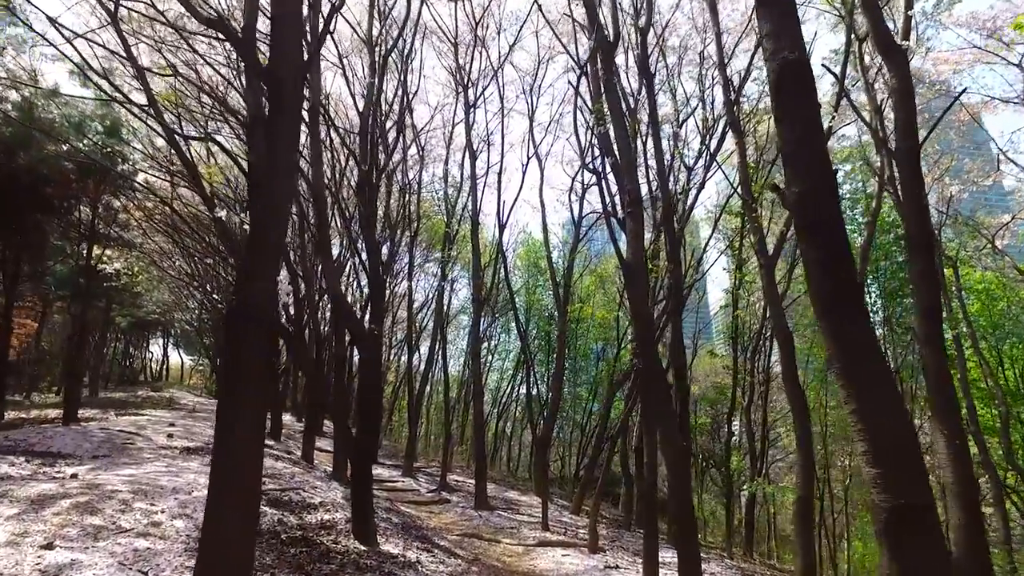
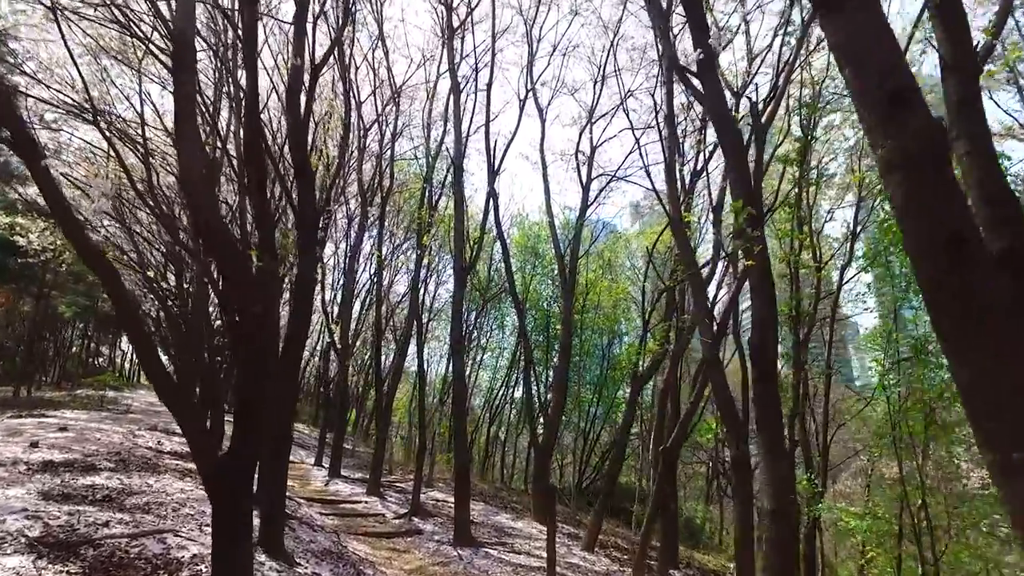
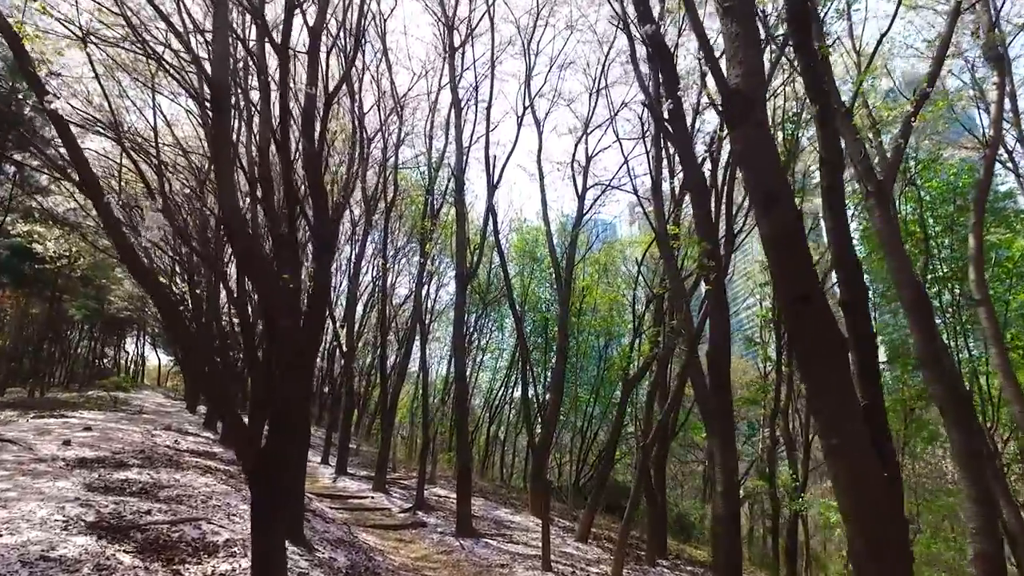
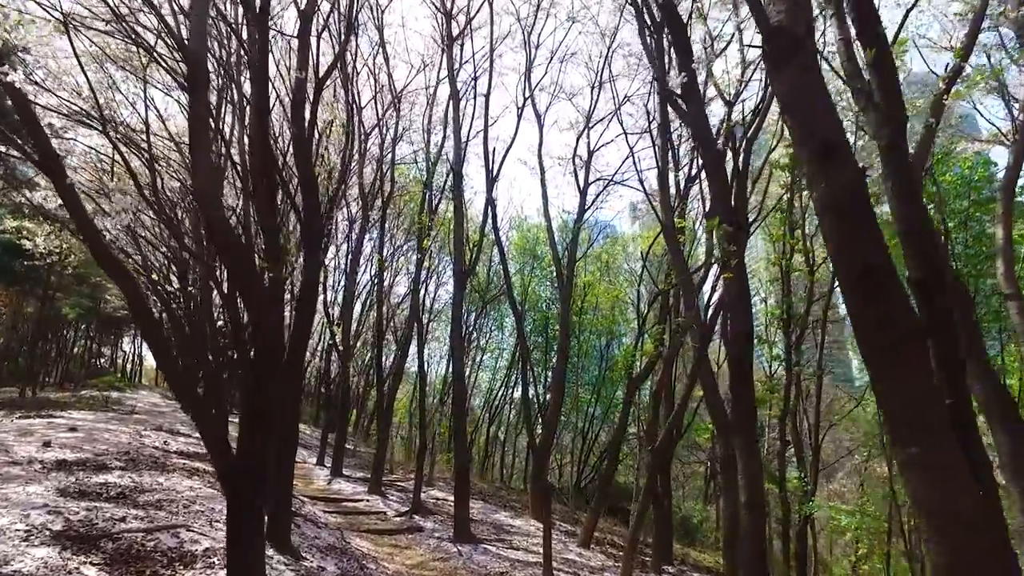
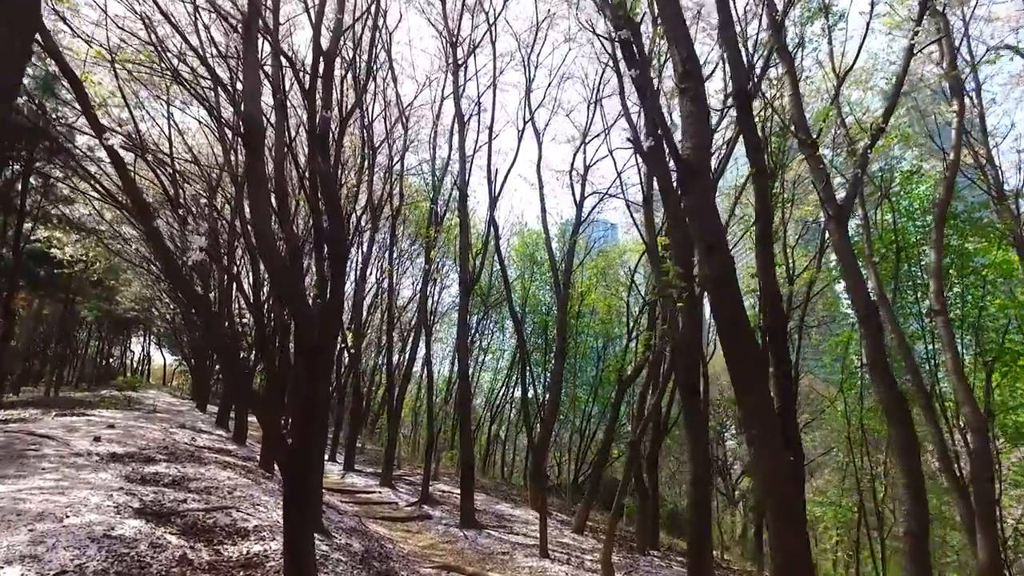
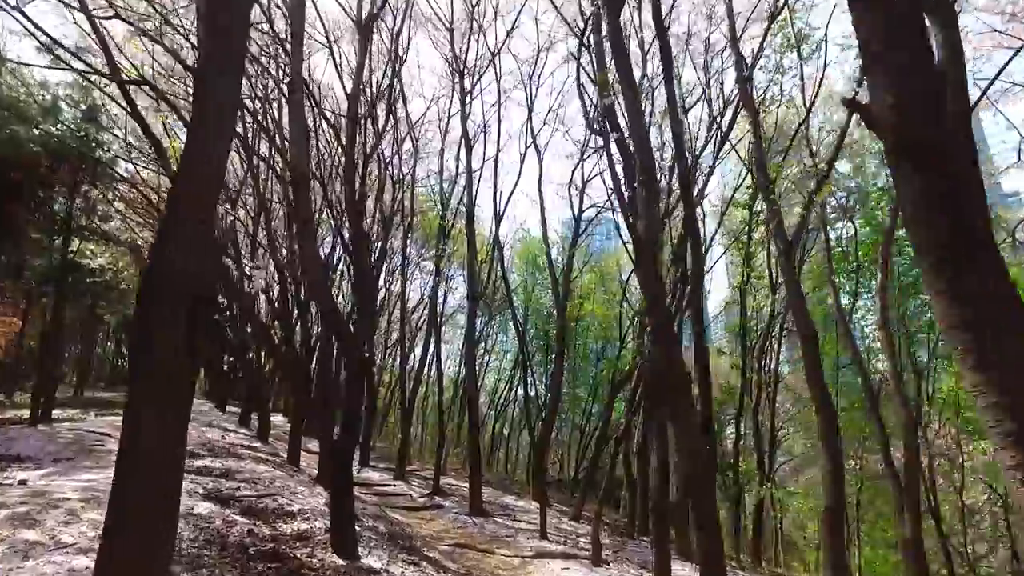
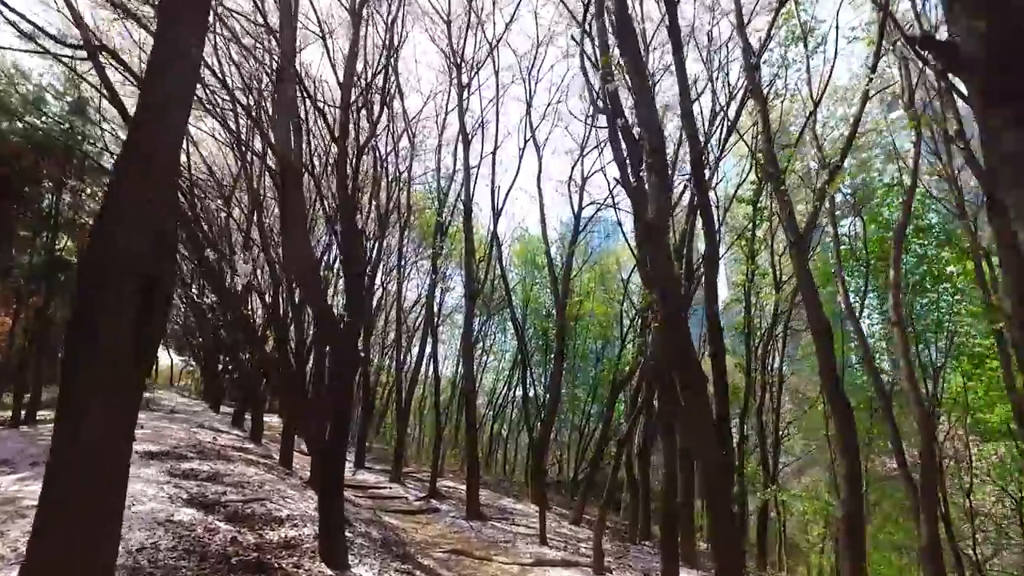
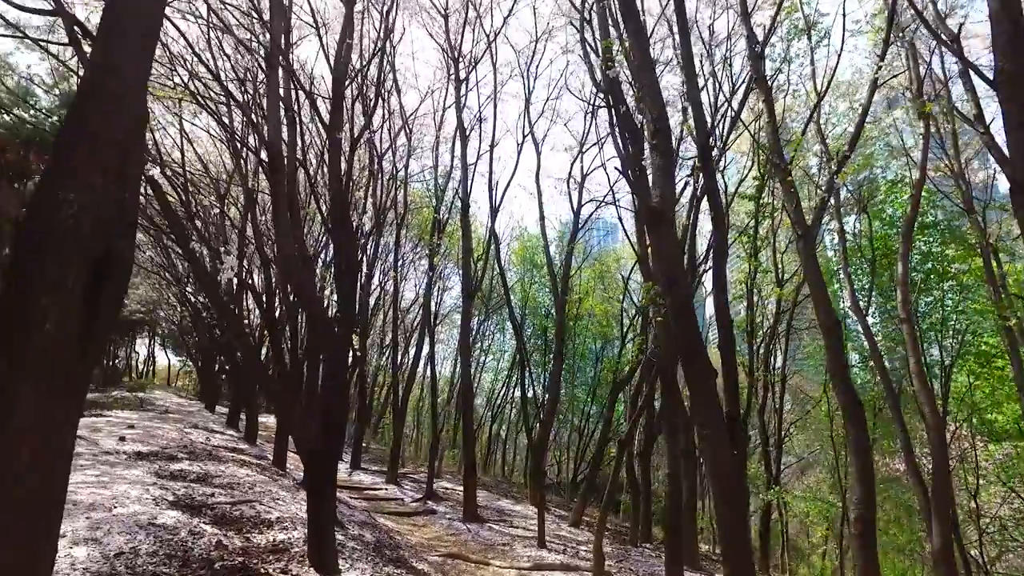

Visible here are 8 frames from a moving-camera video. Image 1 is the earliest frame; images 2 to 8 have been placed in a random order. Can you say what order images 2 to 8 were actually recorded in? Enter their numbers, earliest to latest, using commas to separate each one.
6, 7, 8, 5, 3, 4, 2
